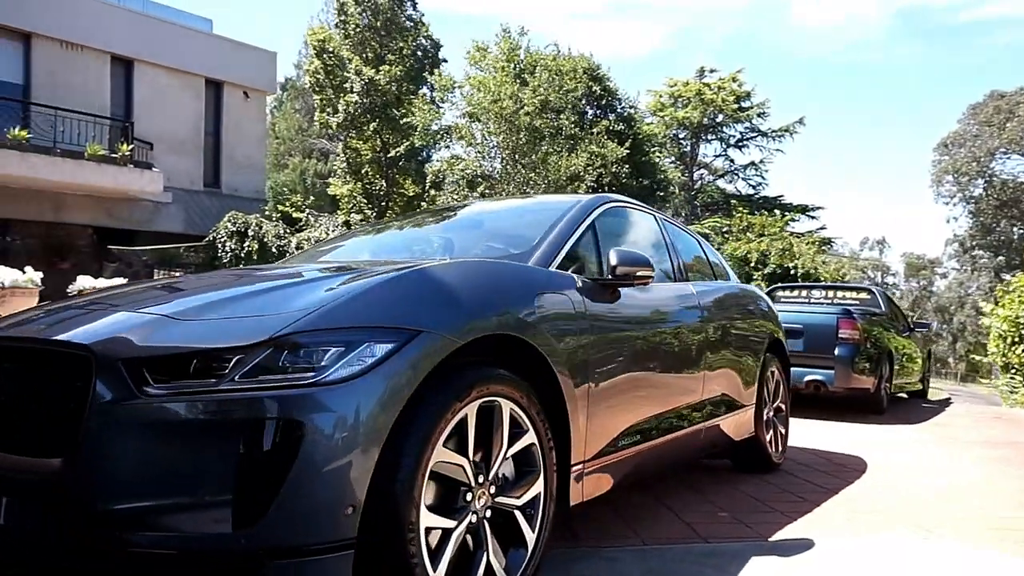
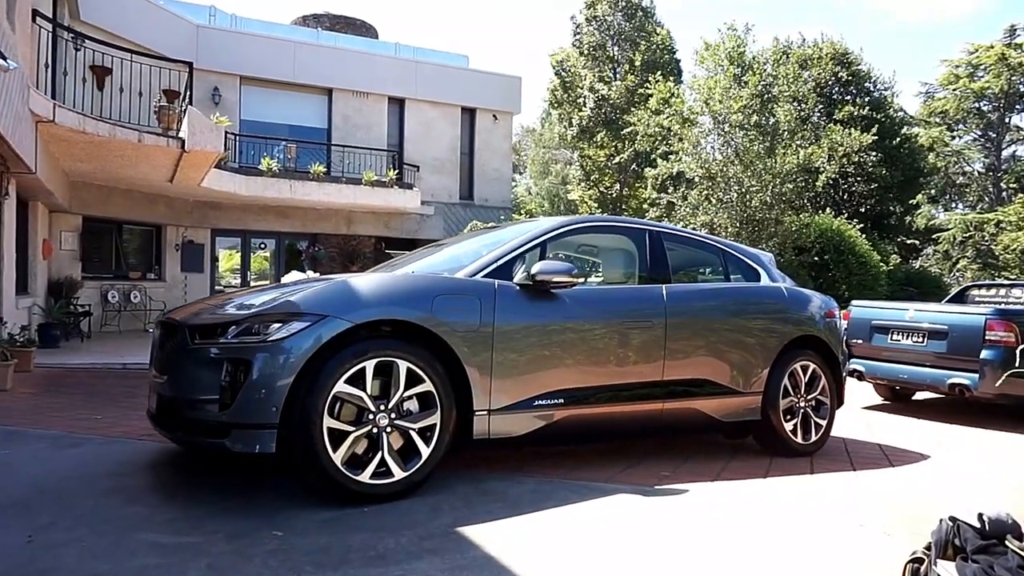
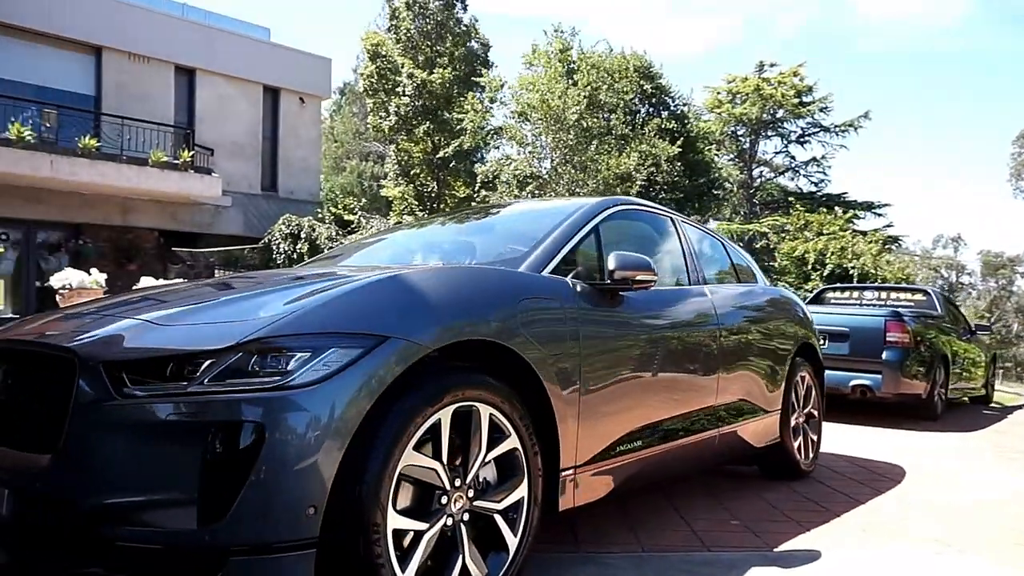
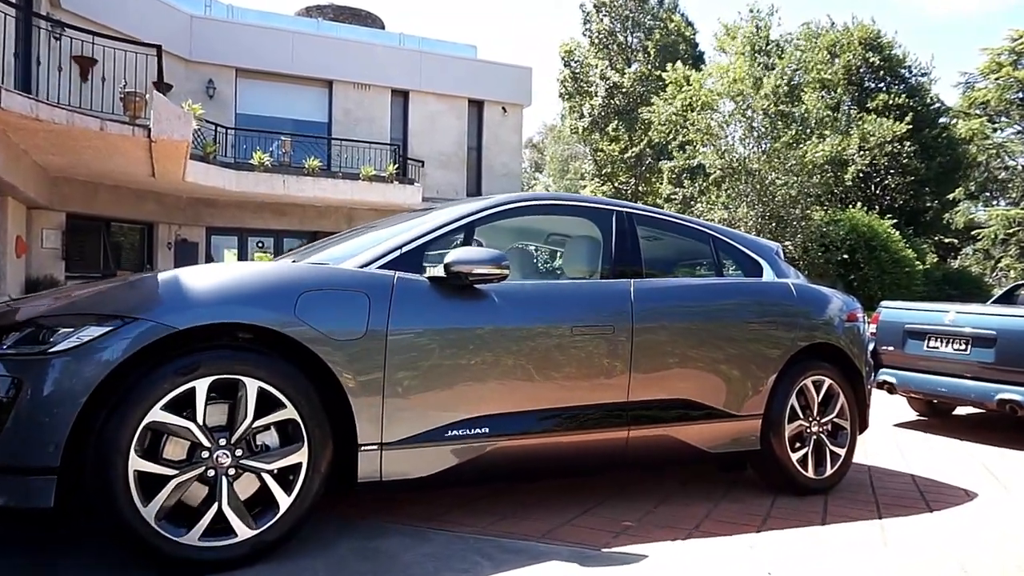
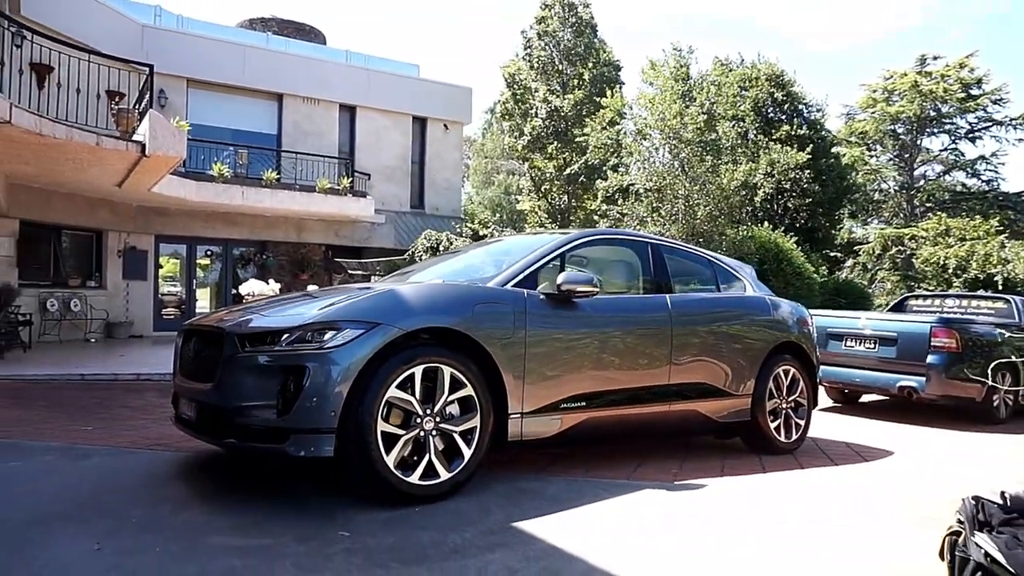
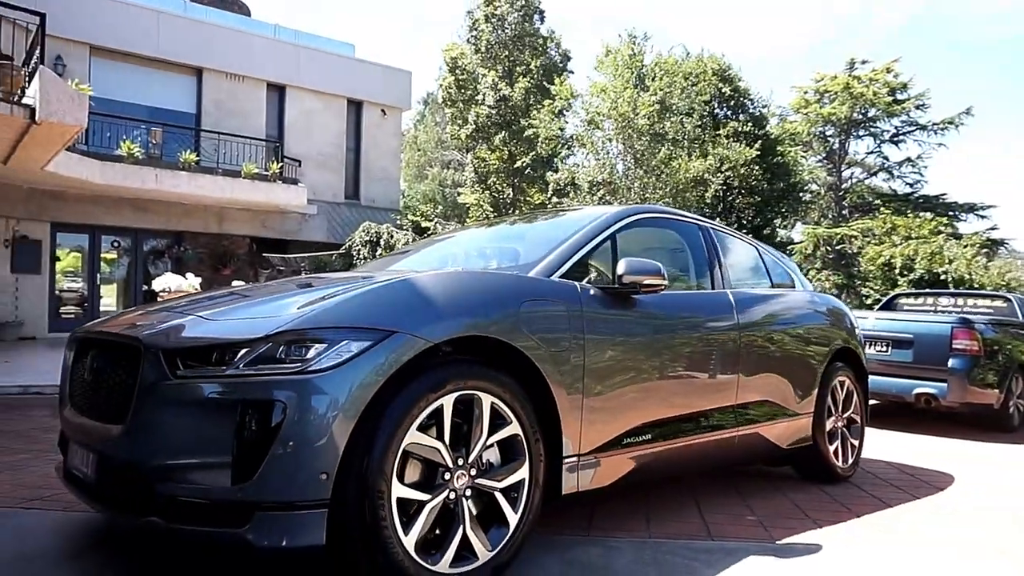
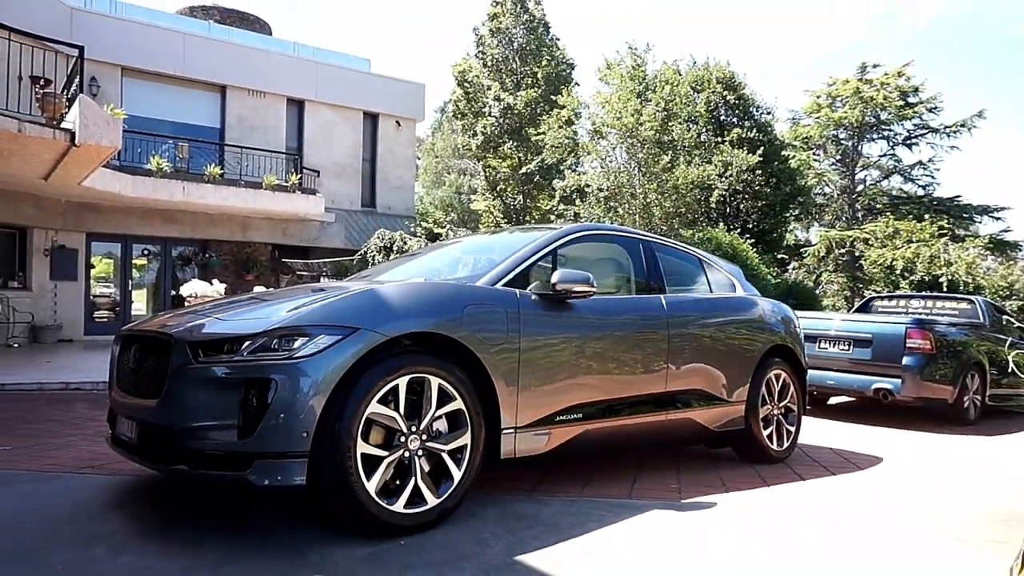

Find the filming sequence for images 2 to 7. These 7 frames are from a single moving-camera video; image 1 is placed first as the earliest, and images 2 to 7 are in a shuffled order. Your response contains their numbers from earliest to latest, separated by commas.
3, 6, 7, 5, 2, 4
